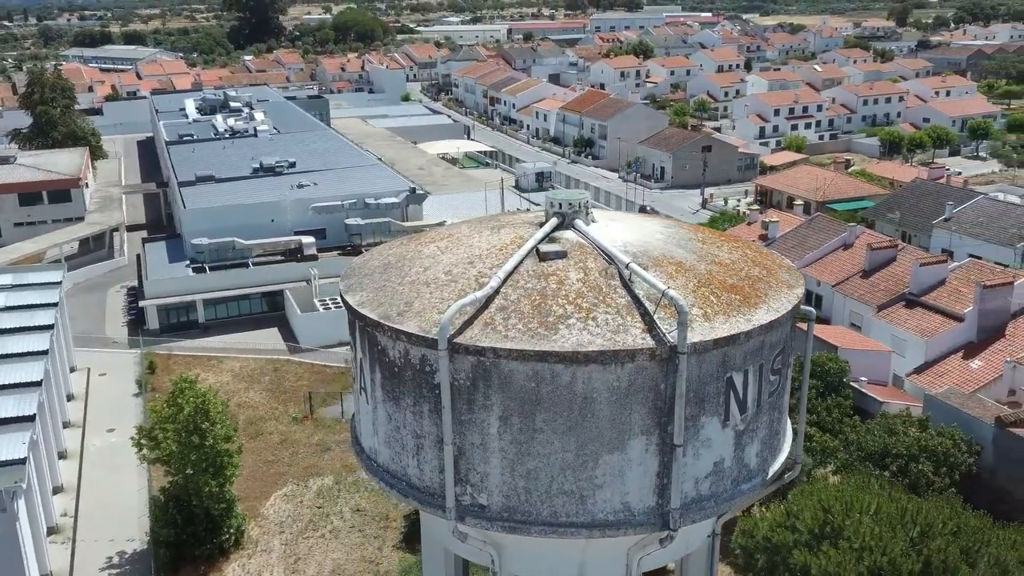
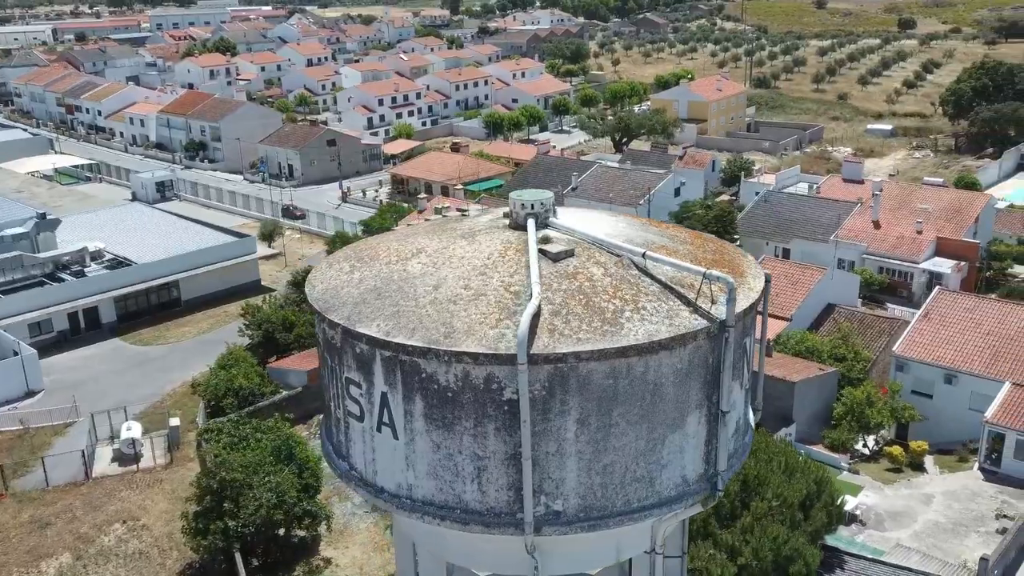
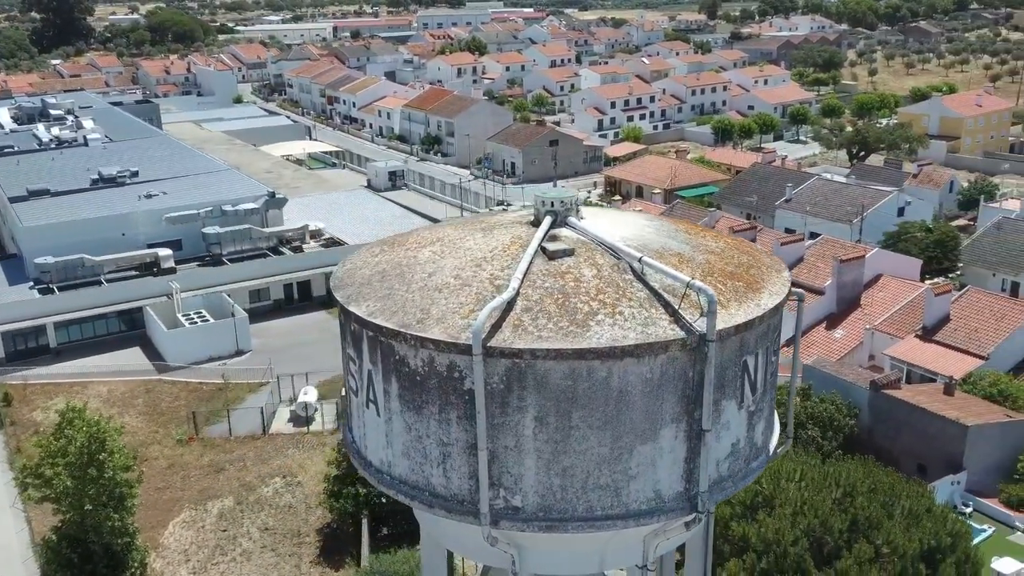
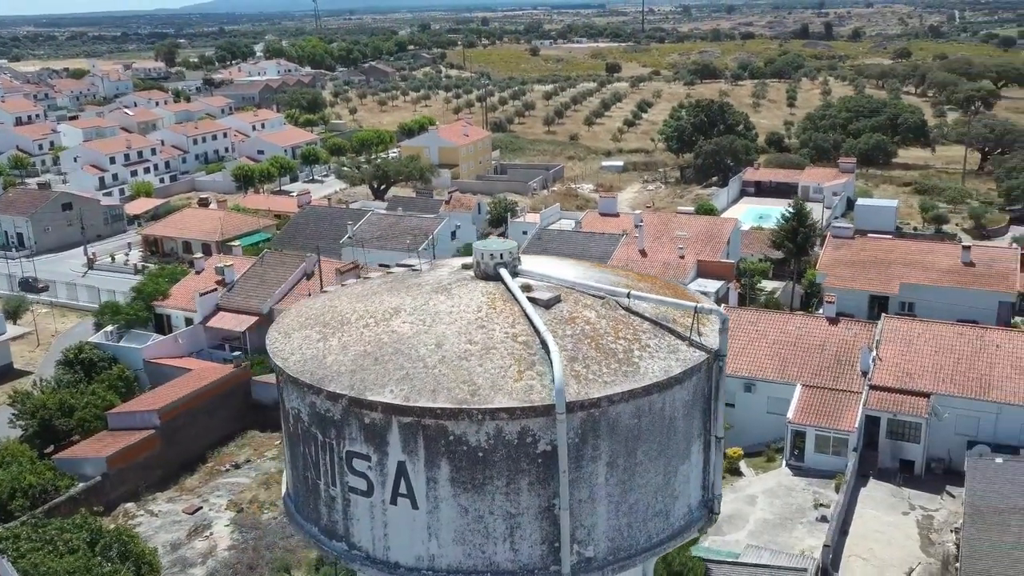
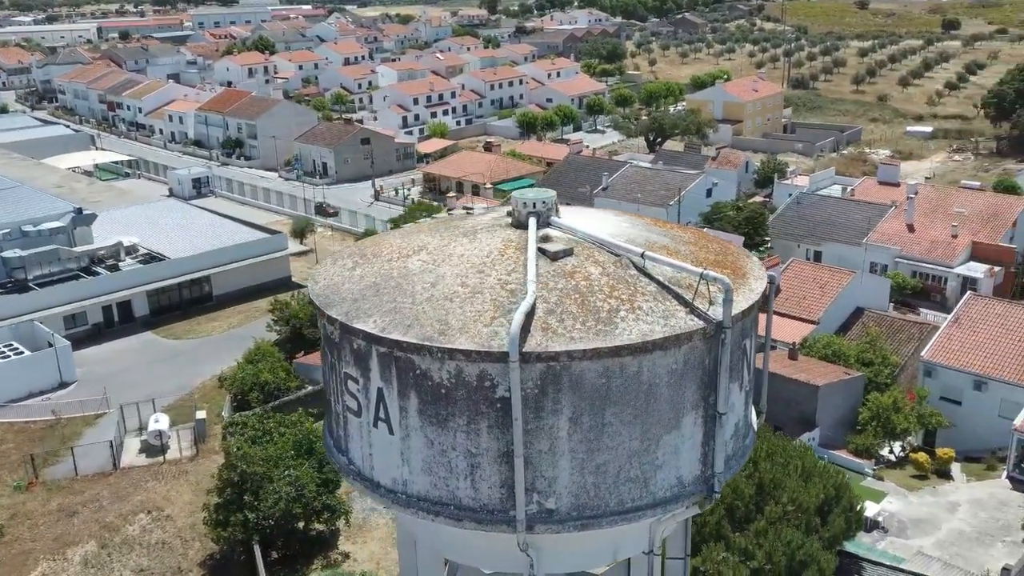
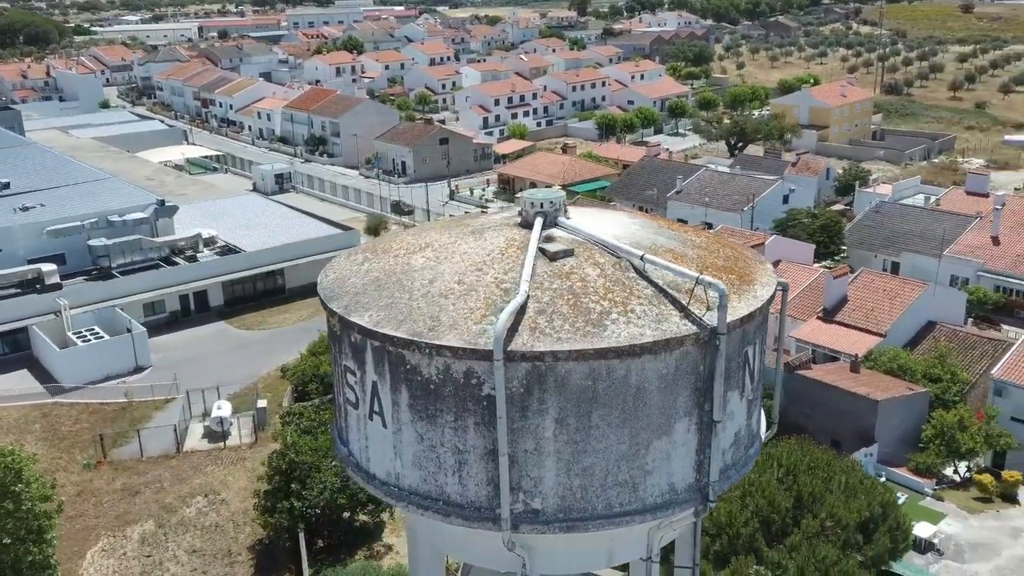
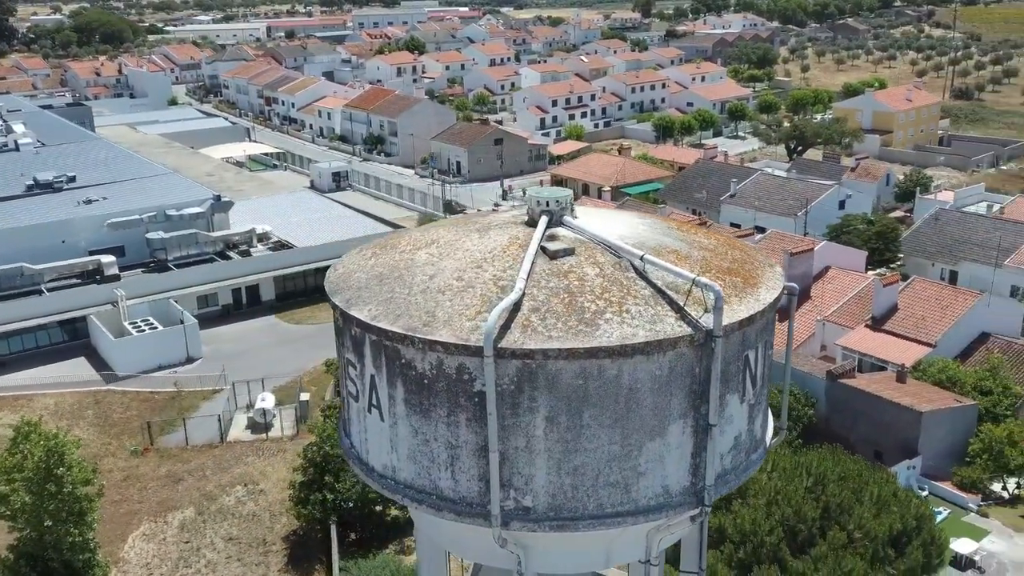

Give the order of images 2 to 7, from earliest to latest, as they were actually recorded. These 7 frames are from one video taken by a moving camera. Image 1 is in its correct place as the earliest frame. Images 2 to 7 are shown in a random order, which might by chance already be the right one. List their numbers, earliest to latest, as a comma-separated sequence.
3, 7, 6, 5, 2, 4
